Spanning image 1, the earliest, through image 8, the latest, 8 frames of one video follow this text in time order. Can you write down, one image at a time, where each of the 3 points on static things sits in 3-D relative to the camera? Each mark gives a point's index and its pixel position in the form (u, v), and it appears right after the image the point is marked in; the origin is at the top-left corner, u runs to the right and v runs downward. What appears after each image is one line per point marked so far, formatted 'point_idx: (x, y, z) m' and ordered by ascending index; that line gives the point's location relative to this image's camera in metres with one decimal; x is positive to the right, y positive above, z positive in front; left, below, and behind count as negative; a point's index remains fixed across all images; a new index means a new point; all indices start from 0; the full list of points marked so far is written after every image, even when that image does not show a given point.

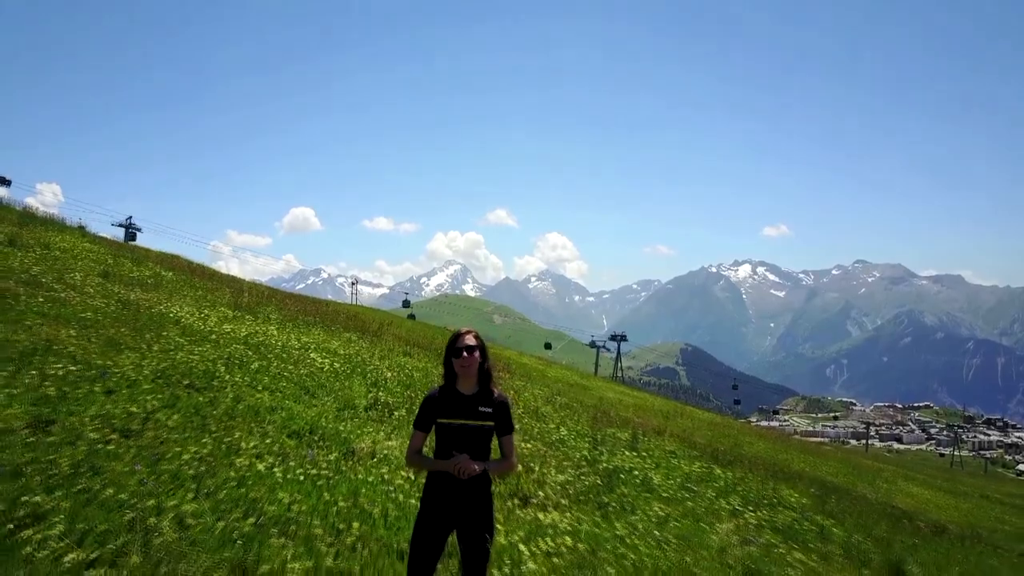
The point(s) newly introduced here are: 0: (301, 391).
0: (-5.7, -2.8, +17.3) m
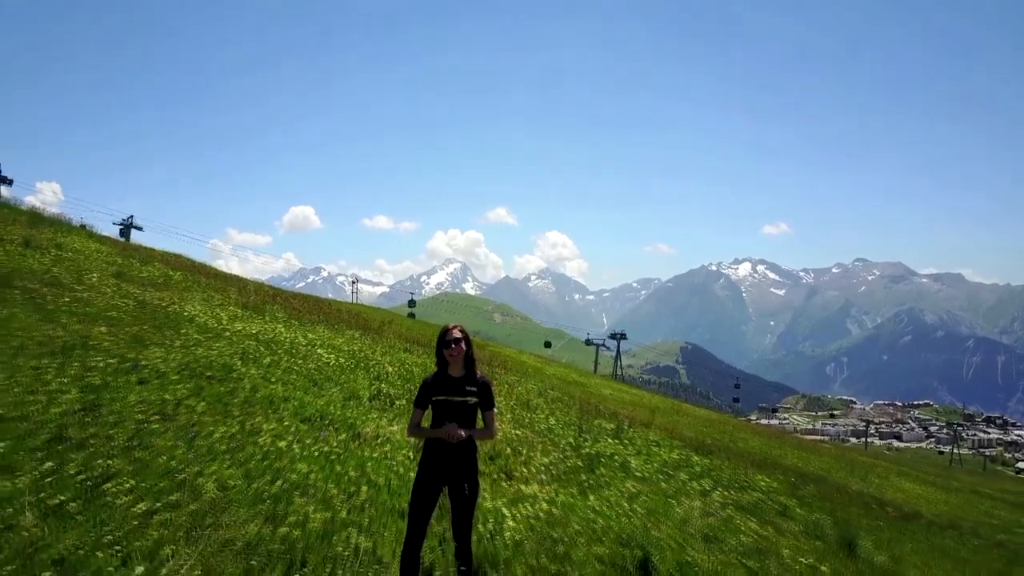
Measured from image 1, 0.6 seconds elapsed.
0: (-6.0, -2.9, +18.9) m
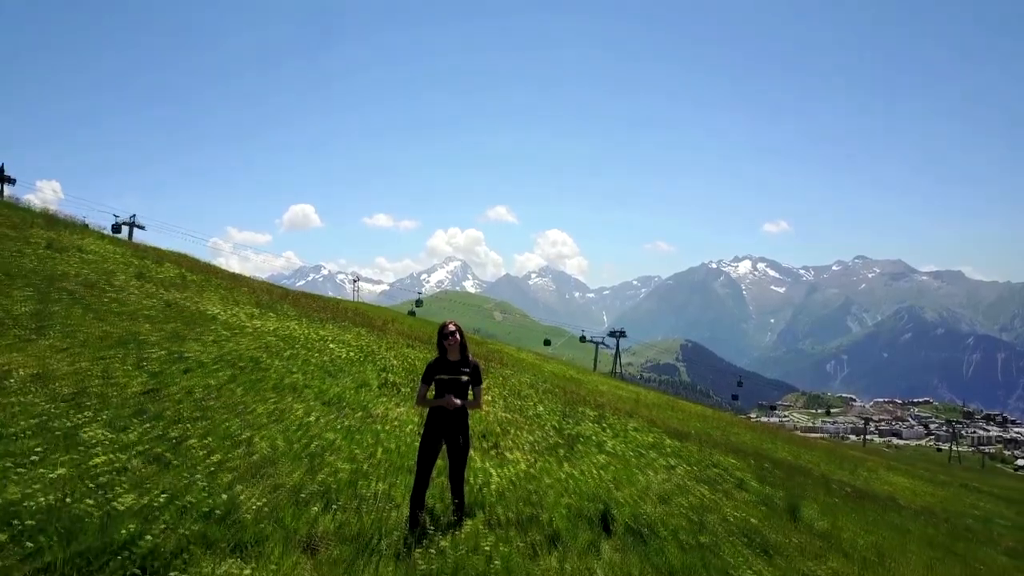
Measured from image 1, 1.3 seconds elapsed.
0: (-6.3, -2.9, +21.4) m
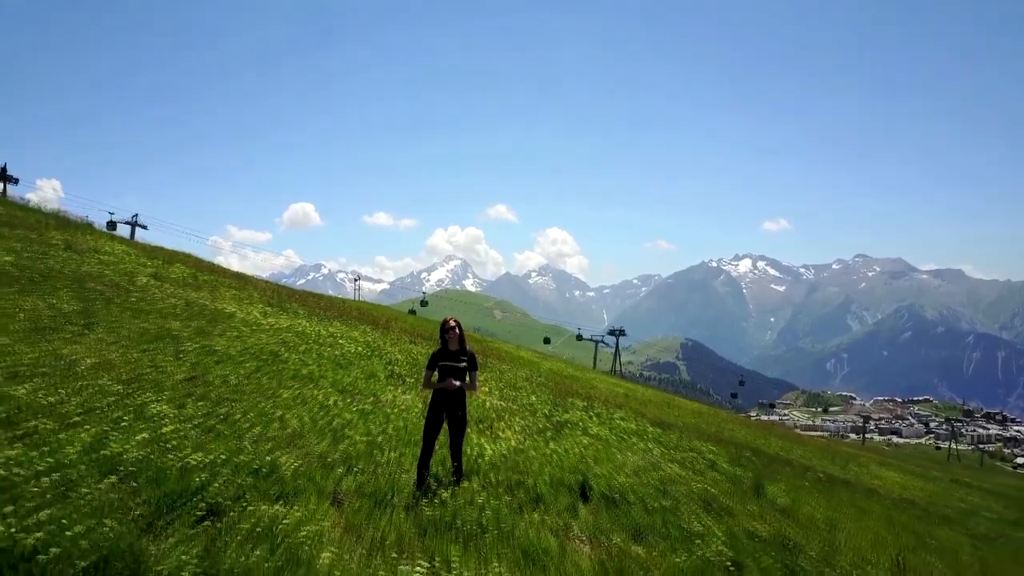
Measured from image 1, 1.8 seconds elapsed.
0: (-6.5, -2.9, +23.5) m
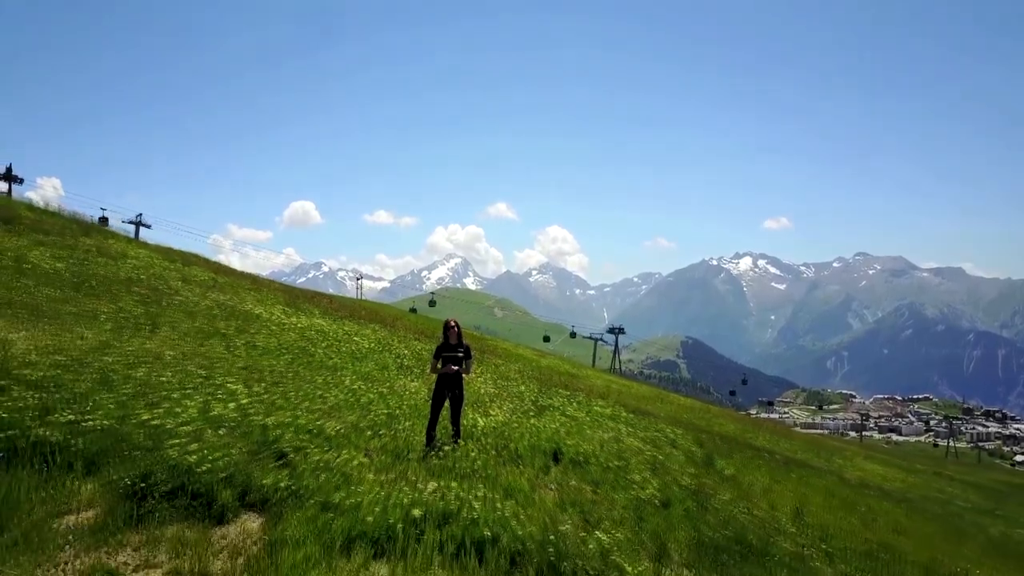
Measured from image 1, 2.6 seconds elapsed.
0: (-6.9, -3.1, +27.6) m
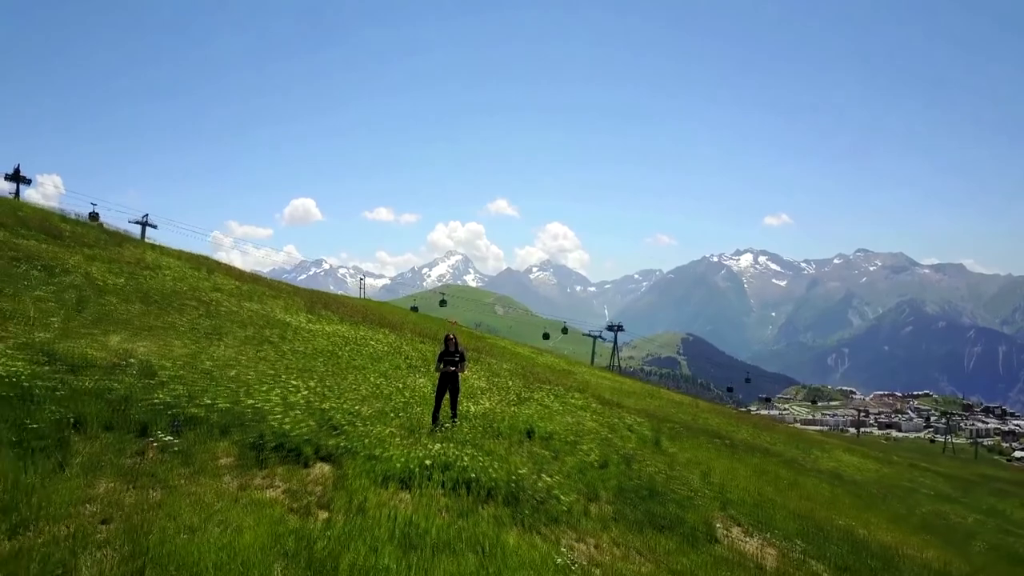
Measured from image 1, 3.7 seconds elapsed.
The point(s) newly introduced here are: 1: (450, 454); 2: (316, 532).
0: (-7.5, -3.9, +33.9) m
1: (-1.9, -5.0, +18.6) m
2: (-4.1, -5.1, +13.0) m
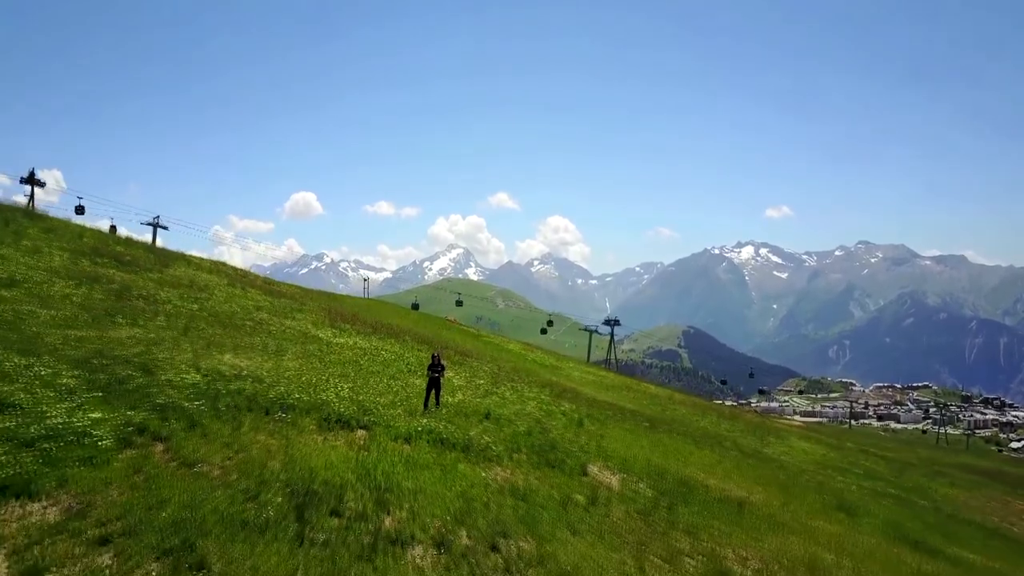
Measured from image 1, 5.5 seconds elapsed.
0: (-9.8, -6.1, +47.9) m
1: (-4.2, -7.3, +32.6) m
2: (-6.5, -7.4, +27.0) m
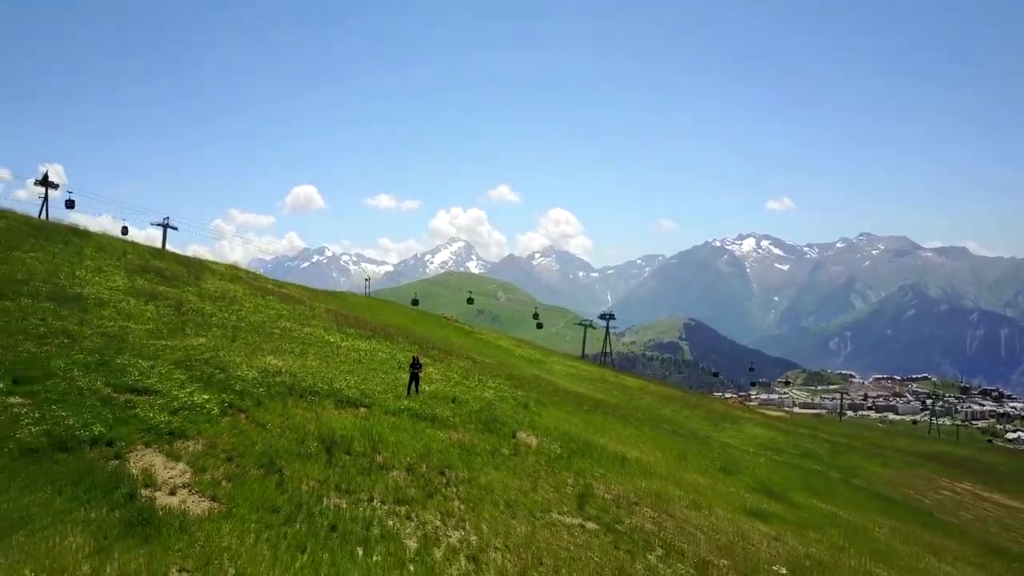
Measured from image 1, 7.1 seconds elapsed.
0: (-13.5, -7.8, +63.6) m
1: (-8.0, -9.2, +48.3) m
2: (-10.2, -9.4, +42.7) m
